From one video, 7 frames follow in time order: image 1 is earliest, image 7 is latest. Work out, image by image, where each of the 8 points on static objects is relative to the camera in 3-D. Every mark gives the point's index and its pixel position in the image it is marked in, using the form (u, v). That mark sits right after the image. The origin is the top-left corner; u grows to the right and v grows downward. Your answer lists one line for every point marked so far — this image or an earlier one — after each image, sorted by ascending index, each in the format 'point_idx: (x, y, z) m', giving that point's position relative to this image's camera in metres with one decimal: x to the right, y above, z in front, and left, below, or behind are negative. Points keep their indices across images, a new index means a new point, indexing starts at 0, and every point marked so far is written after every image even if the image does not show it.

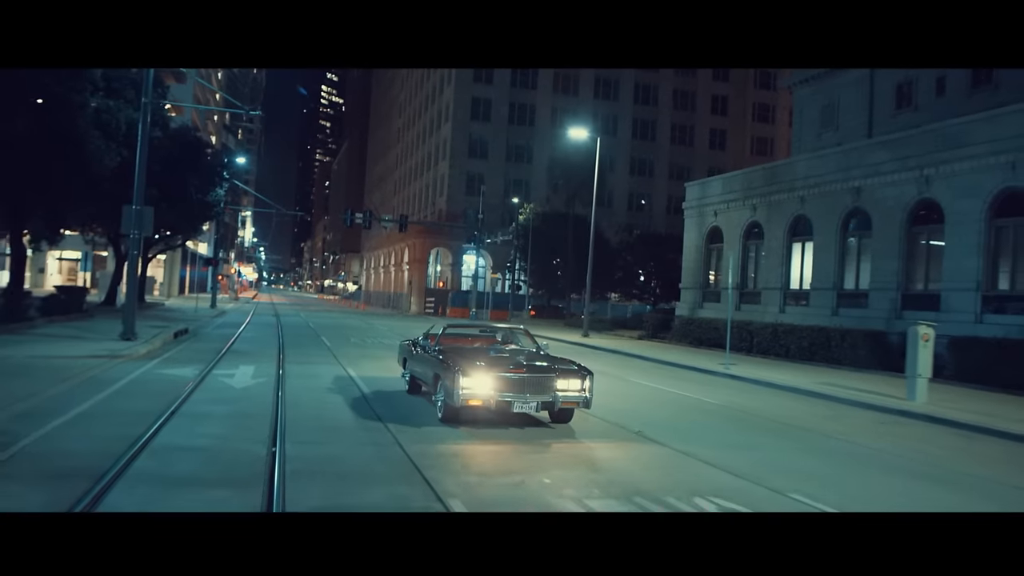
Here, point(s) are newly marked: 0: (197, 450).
0: (-3.5, -1.8, +10.0) m
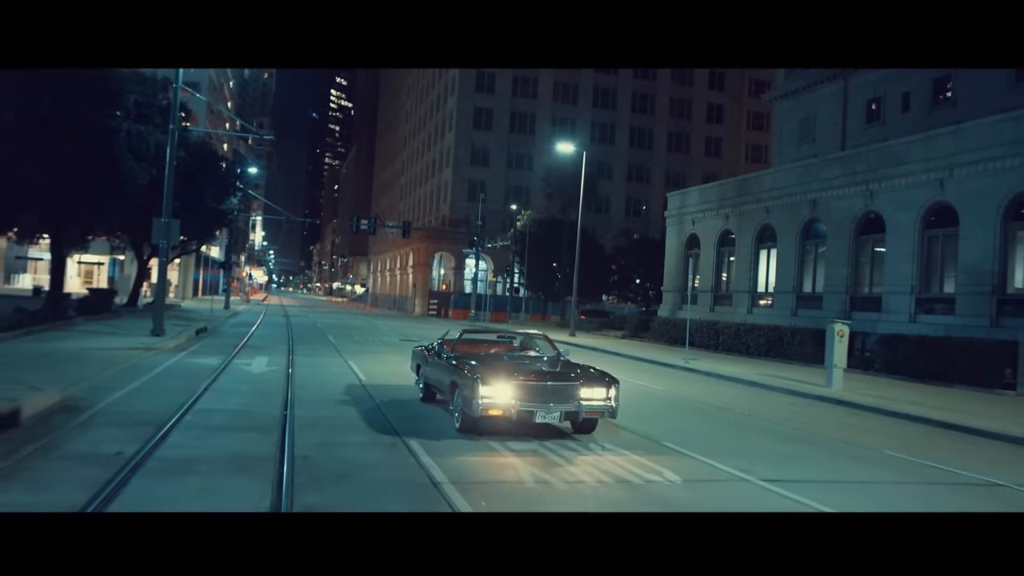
0: (-4.2, -1.8, +13.2) m
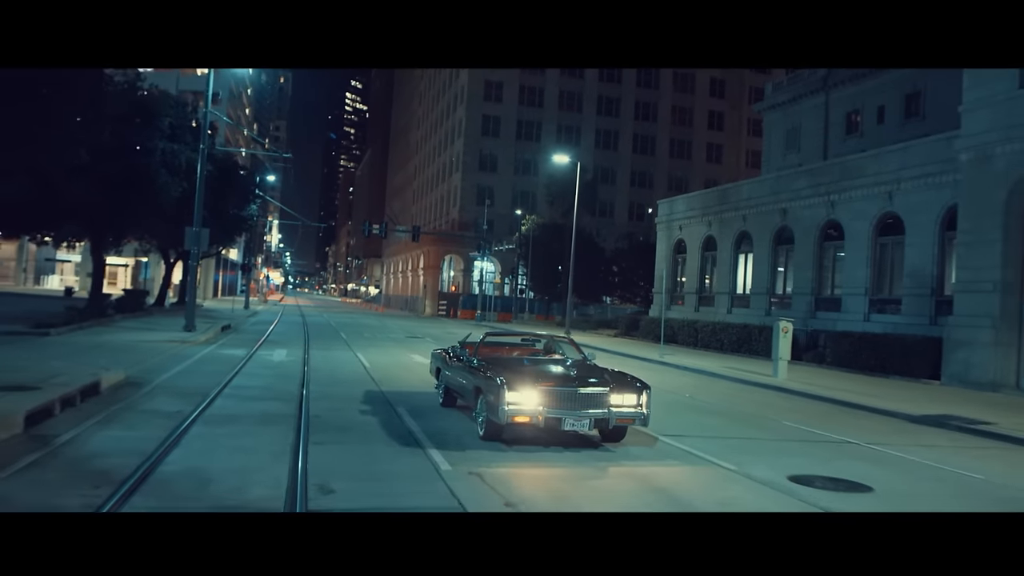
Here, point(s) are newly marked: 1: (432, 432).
0: (-4.7, -1.8, +16.6) m
1: (-1.1, -2.1, +12.8) m
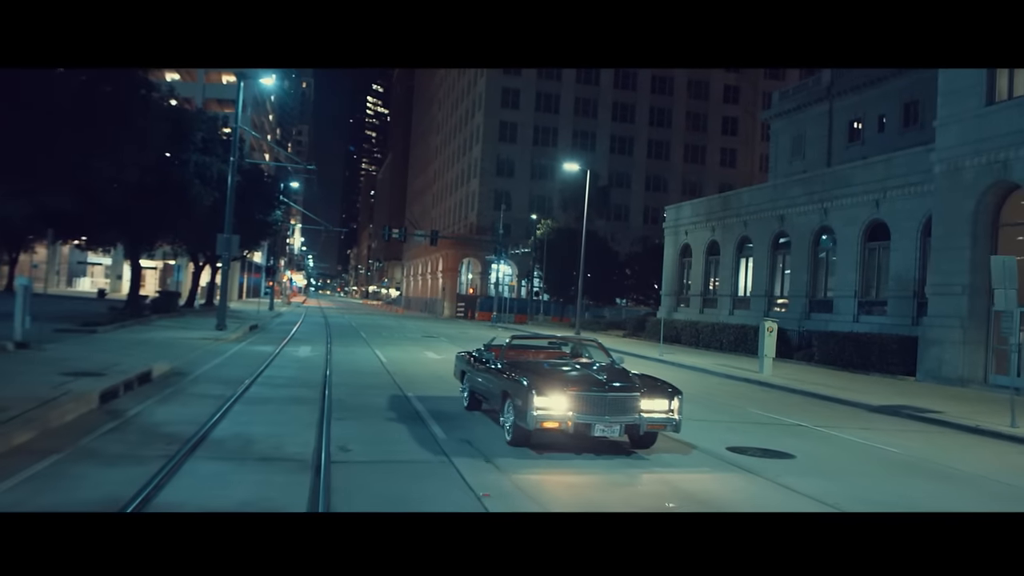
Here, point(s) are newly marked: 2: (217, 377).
0: (-4.7, -1.9, +18.9) m
1: (-1.2, -2.1, +15.0) m
2: (-5.9, -1.8, +18.0) m
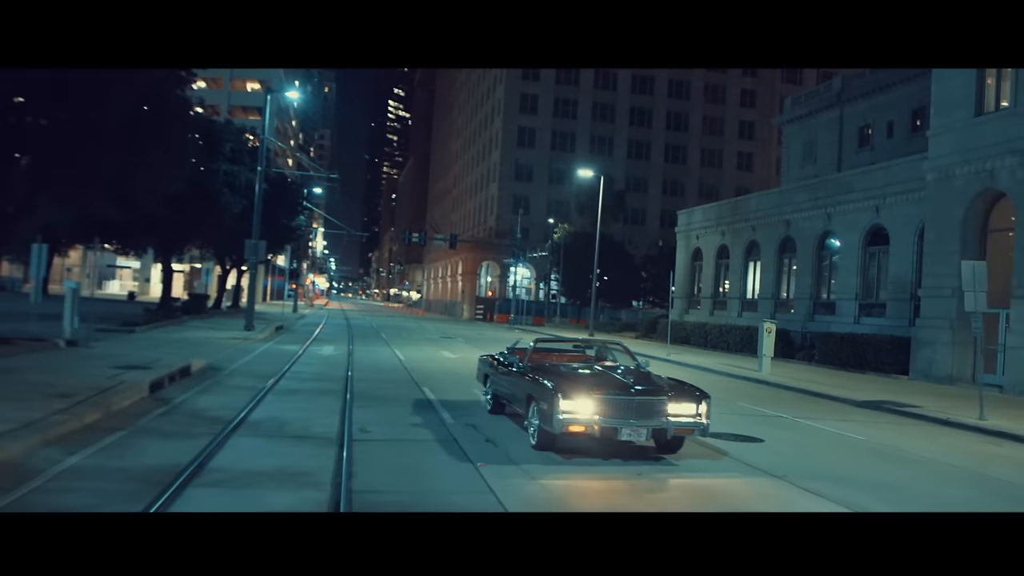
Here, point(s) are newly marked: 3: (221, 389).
0: (-4.6, -2.0, +20.5) m
1: (-1.2, -2.2, +16.5) m
2: (-5.8, -1.9, +19.7) m
3: (-5.2, -1.8, +16.0) m
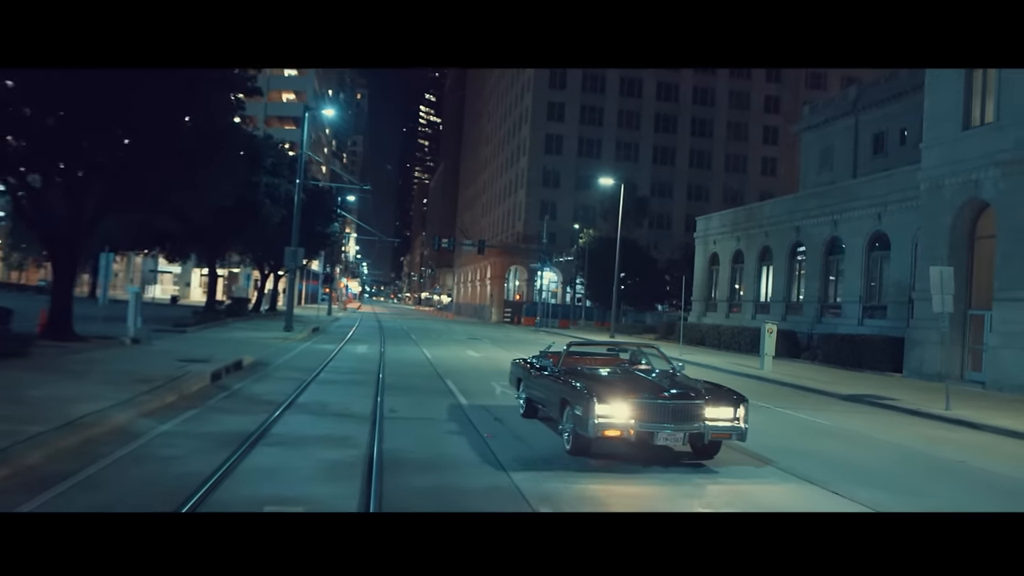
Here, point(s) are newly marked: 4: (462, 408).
0: (-4.2, -2.1, +23.0) m
1: (-0.9, -2.3, +18.9) m
2: (-5.5, -2.0, +22.2) m
3: (-5.0, -1.9, +18.4) m
4: (-0.9, -2.2, +16.5) m
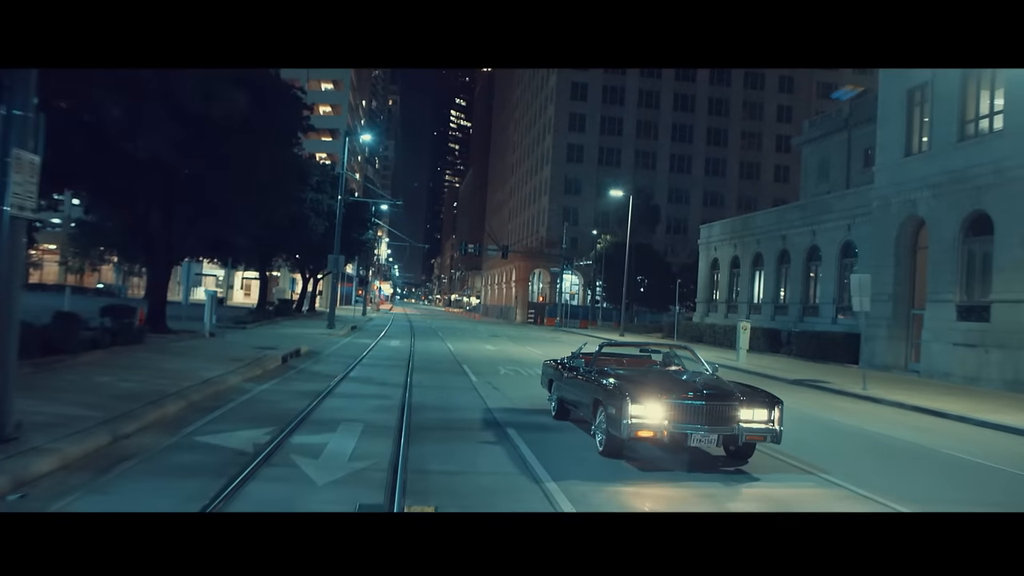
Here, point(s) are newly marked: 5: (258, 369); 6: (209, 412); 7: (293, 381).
0: (-4.0, -2.2, +28.4) m
1: (-0.9, -2.4, +24.2) m
2: (-5.3, -2.1, +27.6) m
3: (-5.0, -2.0, +23.9) m
4: (-1.0, -2.3, +21.8) m
5: (-5.6, -1.8, +19.9) m
6: (-4.6, -1.9, +13.6) m
7: (-4.5, -1.9, +18.2) m
